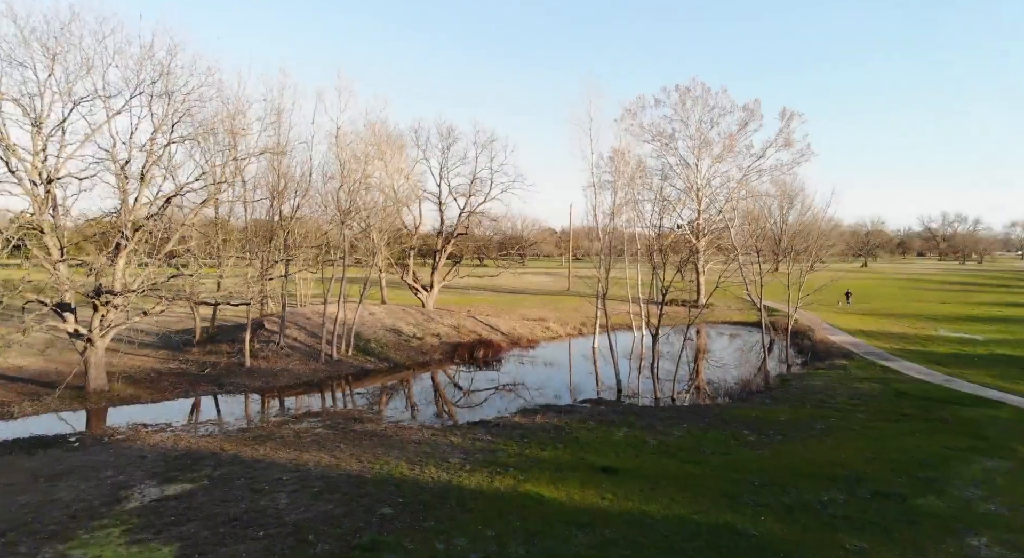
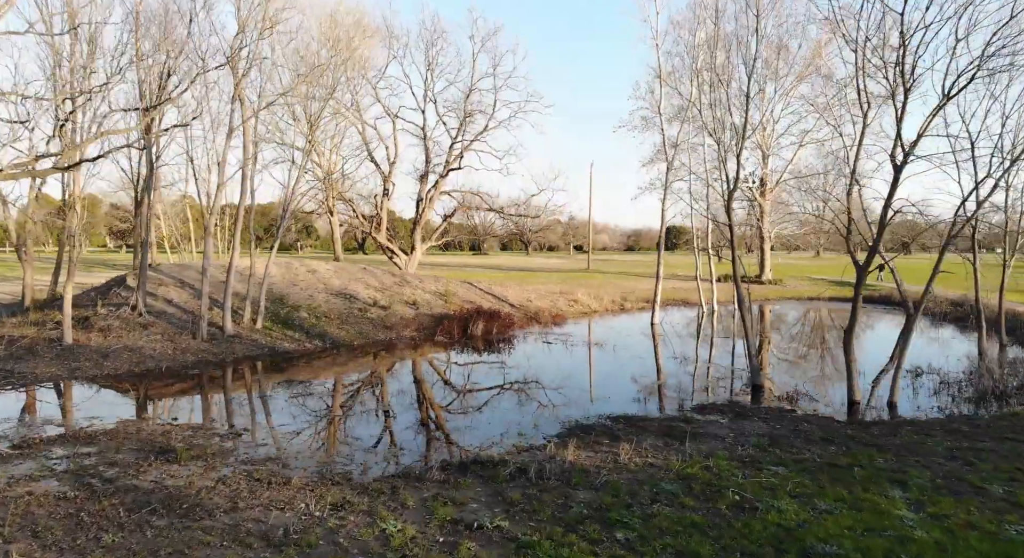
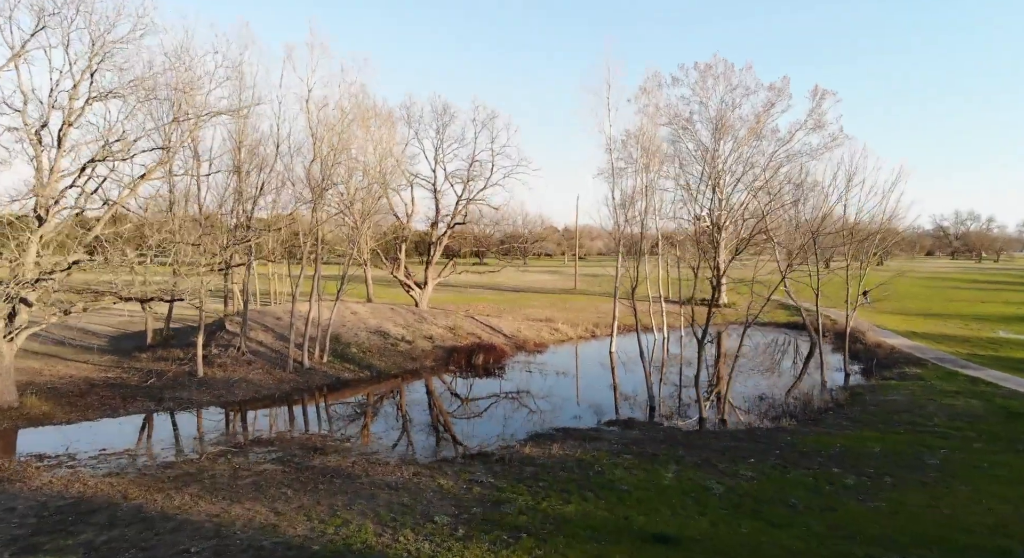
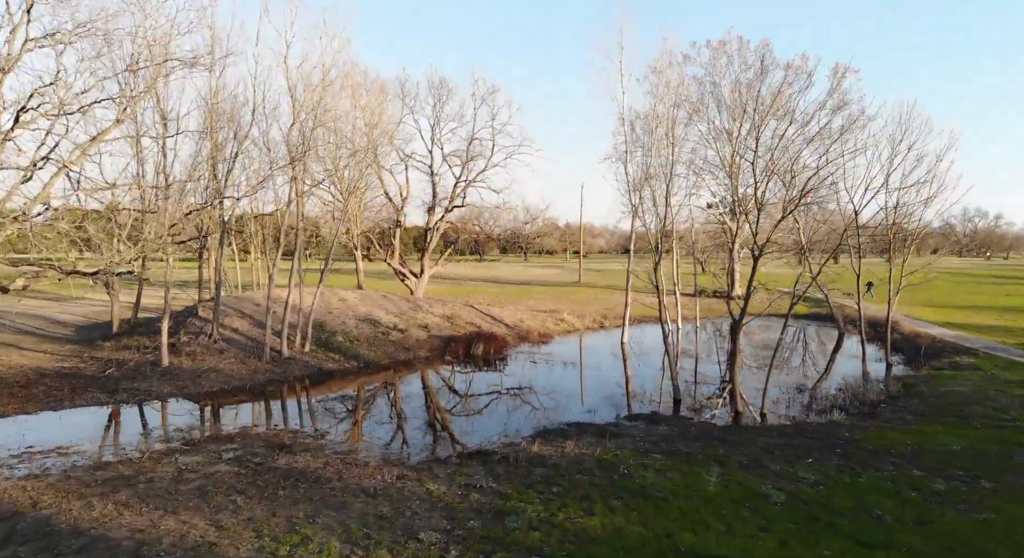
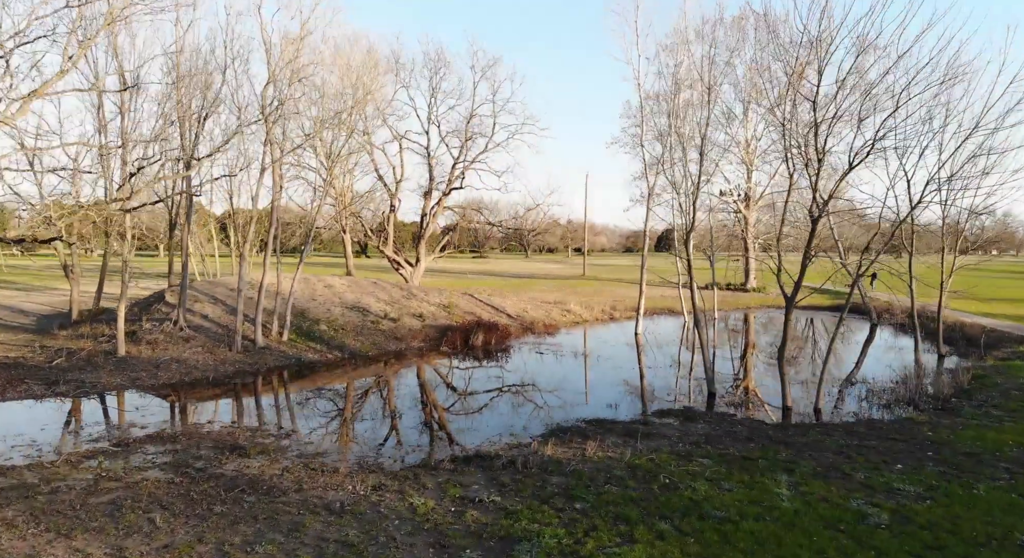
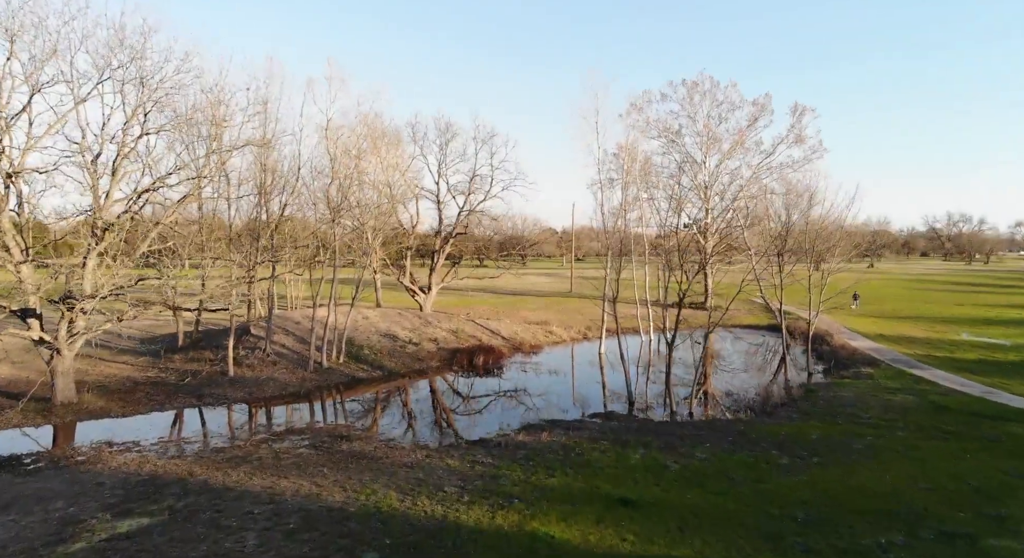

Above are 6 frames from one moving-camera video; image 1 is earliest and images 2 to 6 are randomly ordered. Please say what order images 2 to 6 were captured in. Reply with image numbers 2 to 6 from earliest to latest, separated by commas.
6, 3, 4, 5, 2
